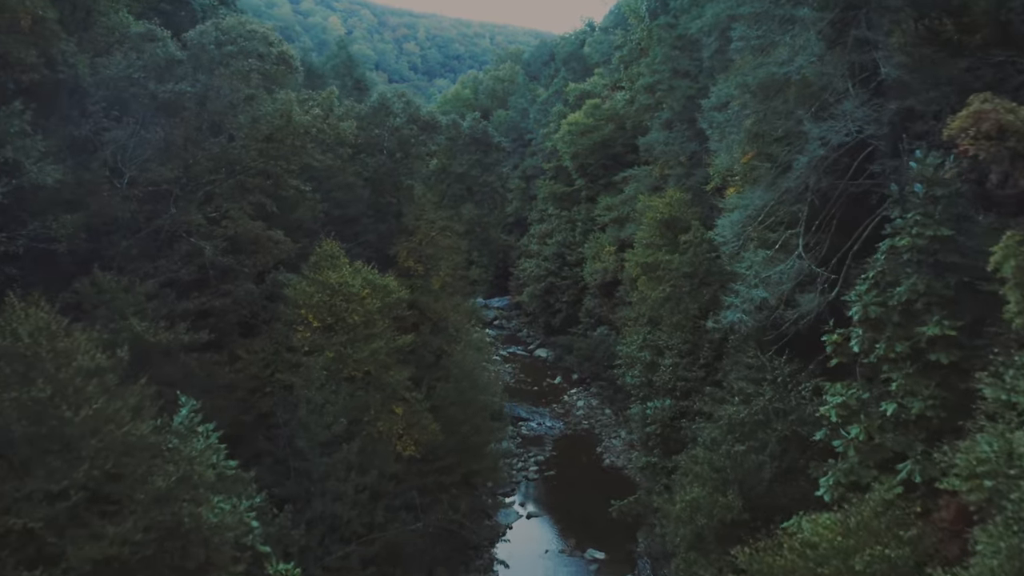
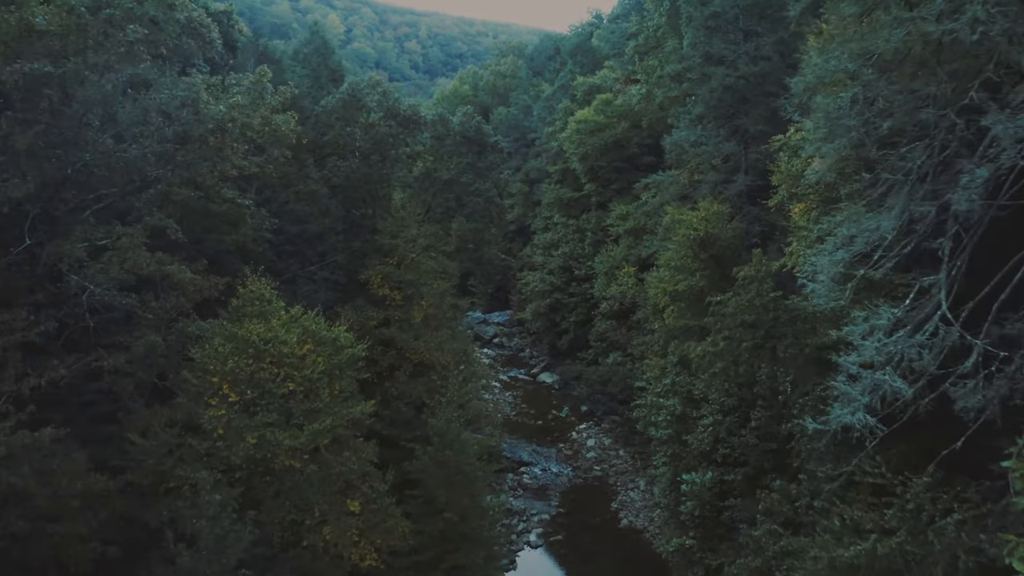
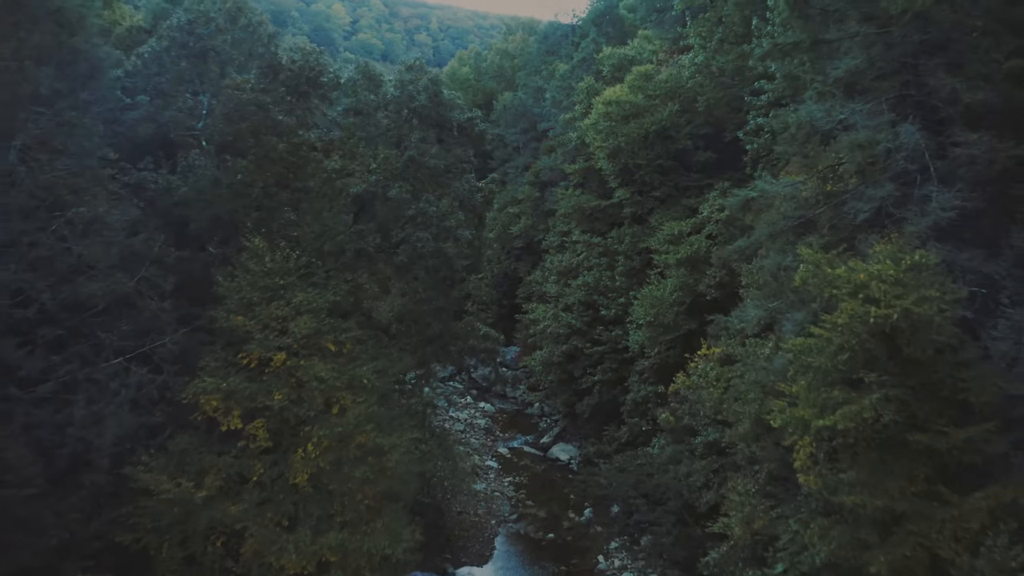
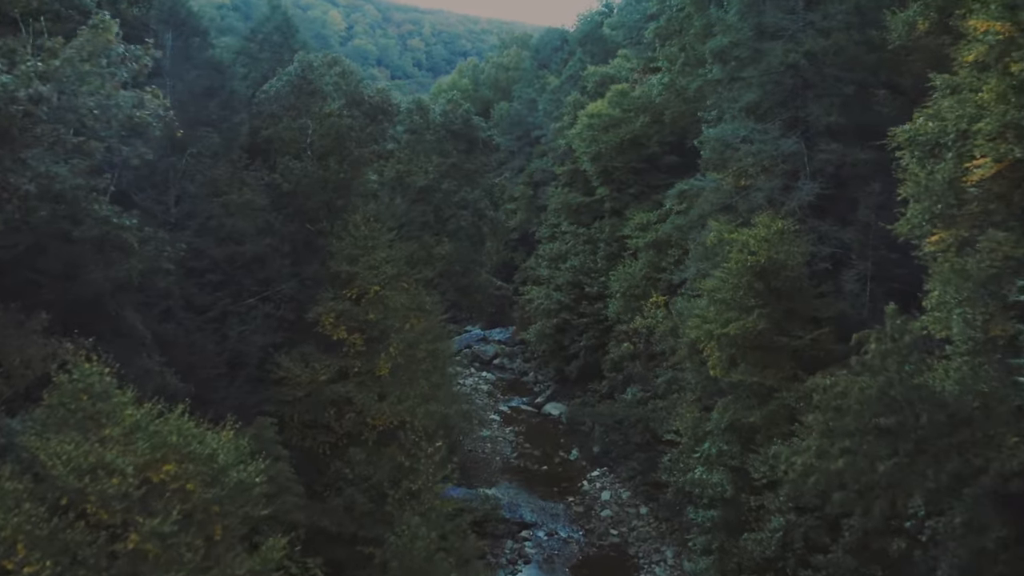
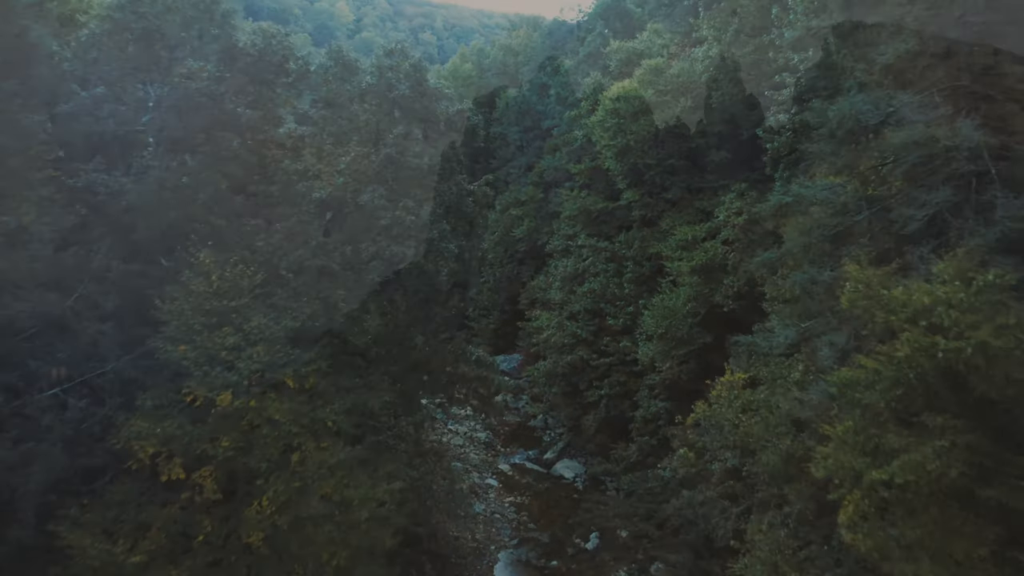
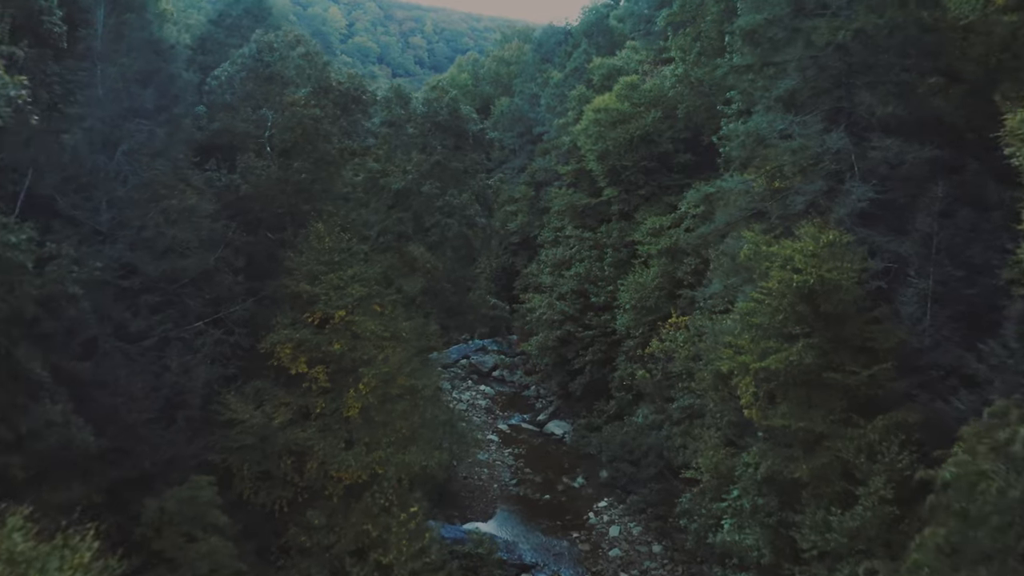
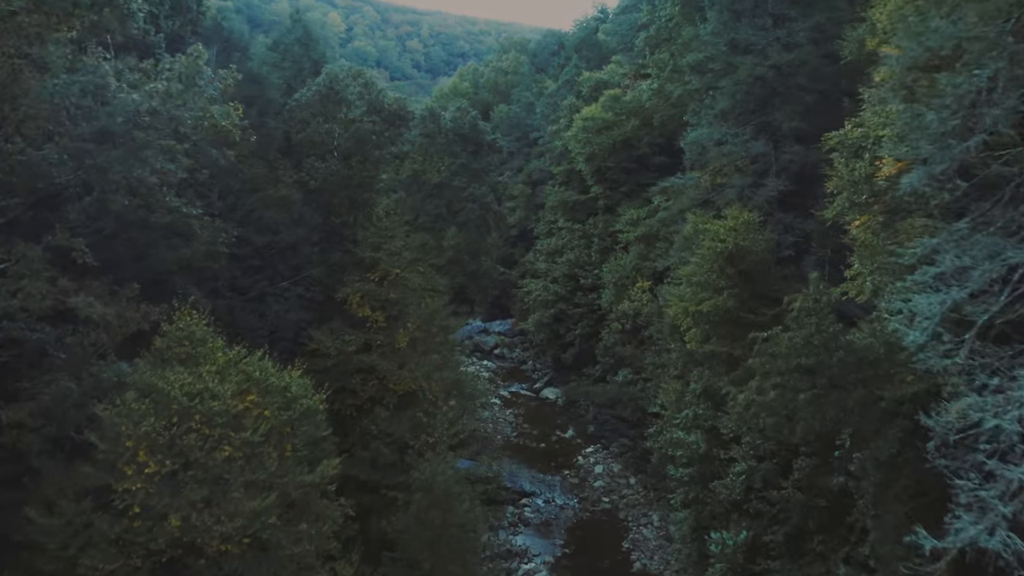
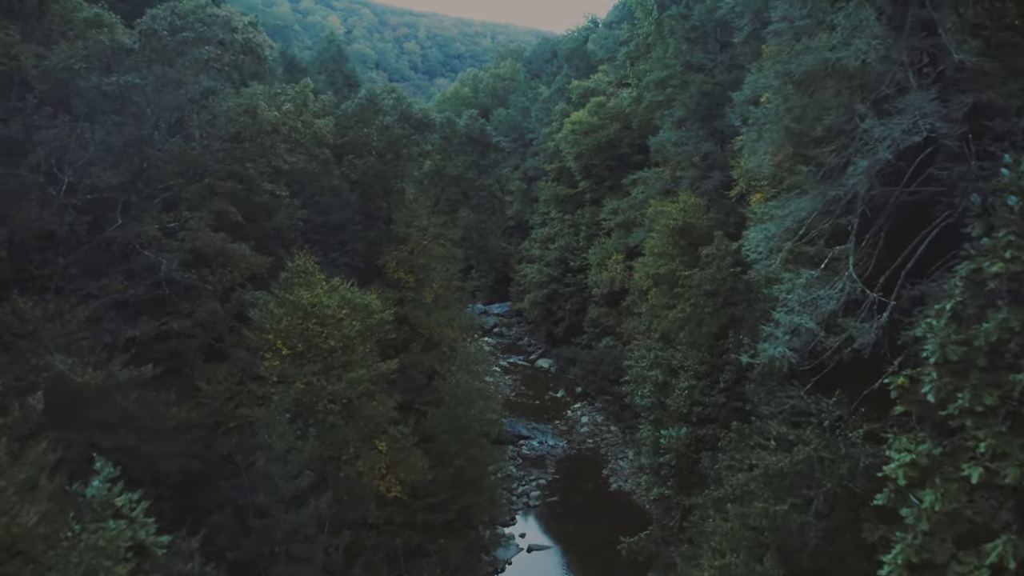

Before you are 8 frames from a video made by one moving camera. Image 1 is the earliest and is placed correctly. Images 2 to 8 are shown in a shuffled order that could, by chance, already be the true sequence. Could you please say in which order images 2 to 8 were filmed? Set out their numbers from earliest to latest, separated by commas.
8, 2, 7, 4, 6, 3, 5
